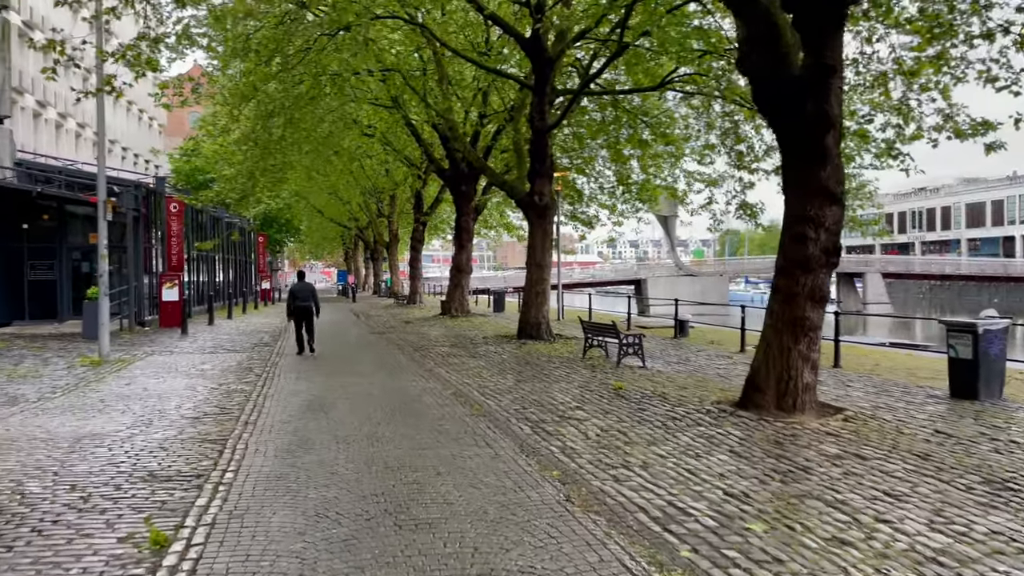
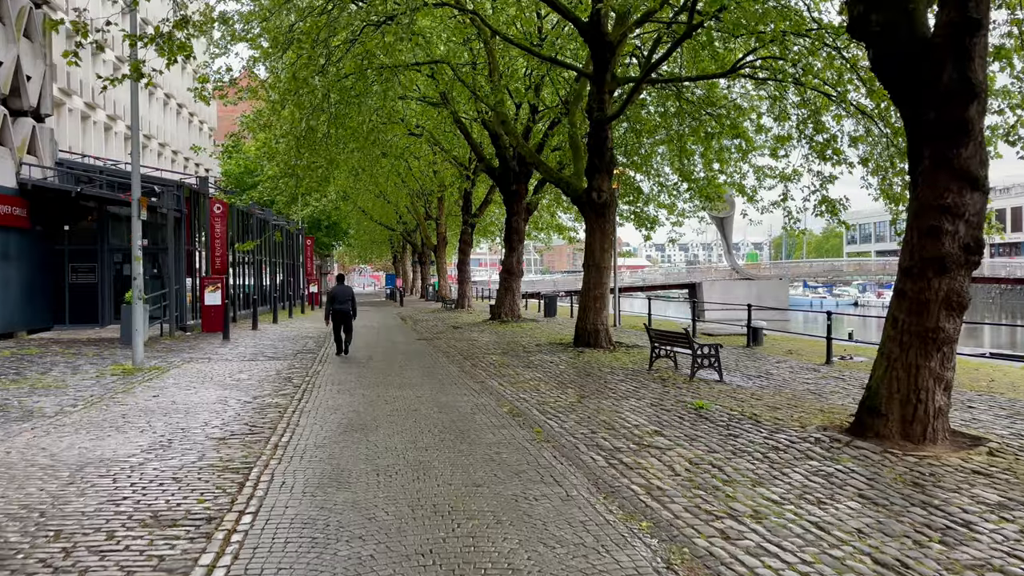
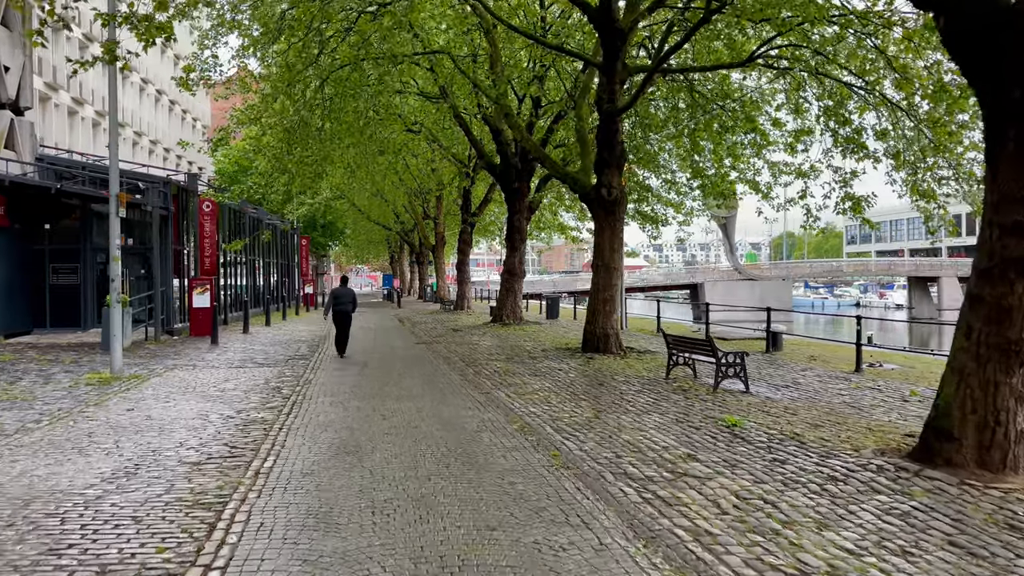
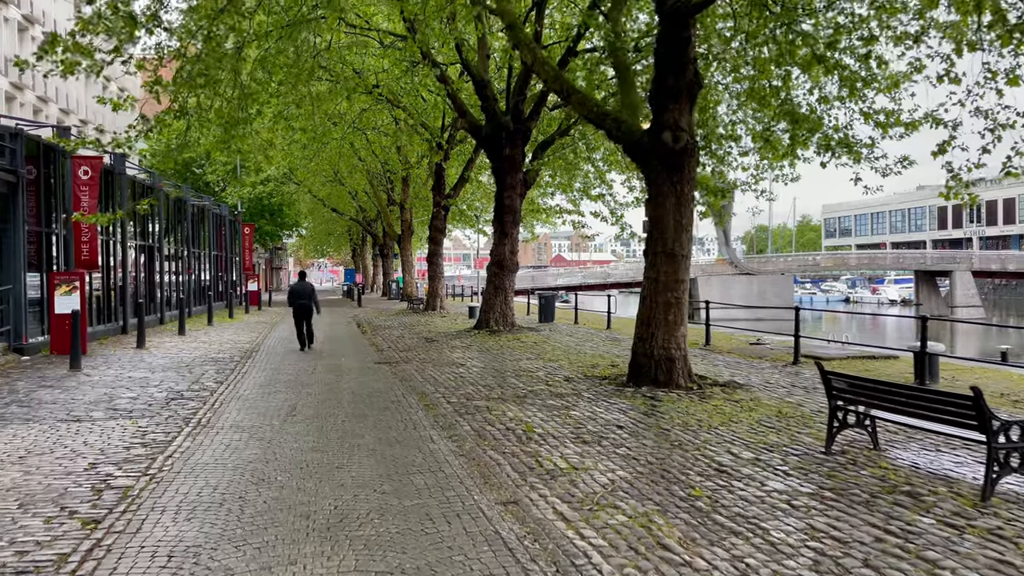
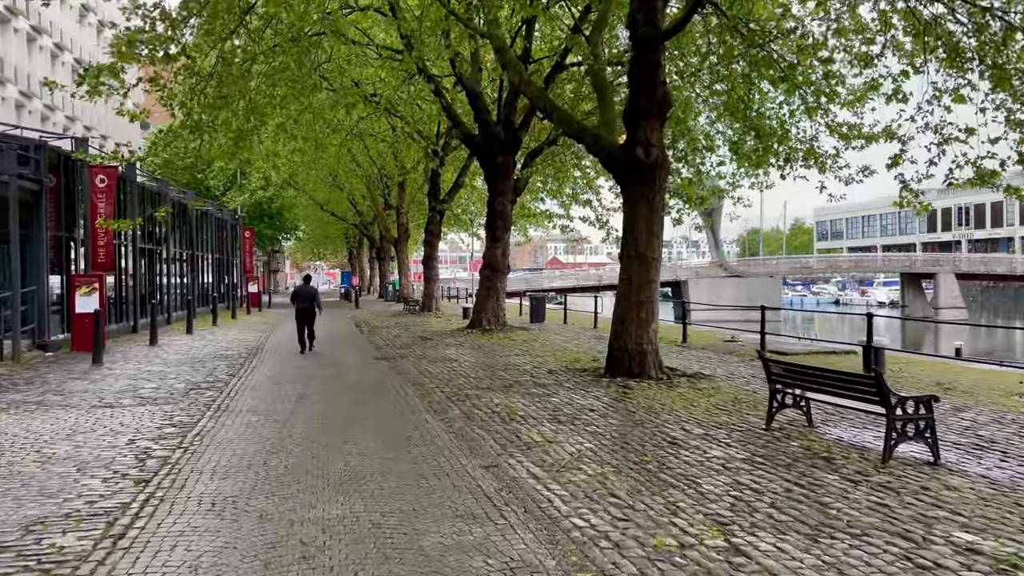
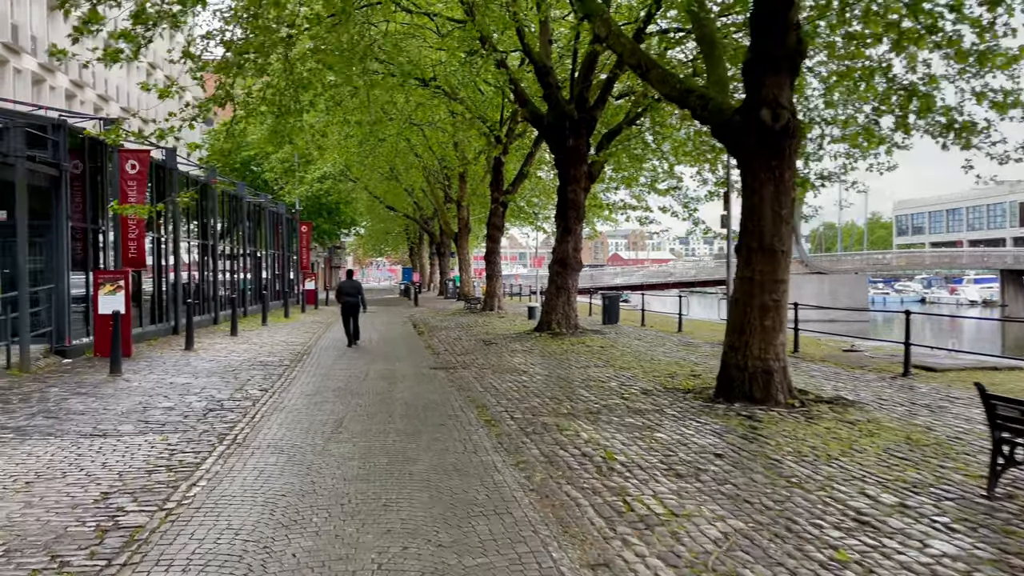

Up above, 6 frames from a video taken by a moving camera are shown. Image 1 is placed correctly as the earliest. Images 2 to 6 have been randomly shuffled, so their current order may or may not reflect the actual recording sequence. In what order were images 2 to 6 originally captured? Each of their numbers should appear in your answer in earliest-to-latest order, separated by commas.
2, 3, 5, 4, 6
